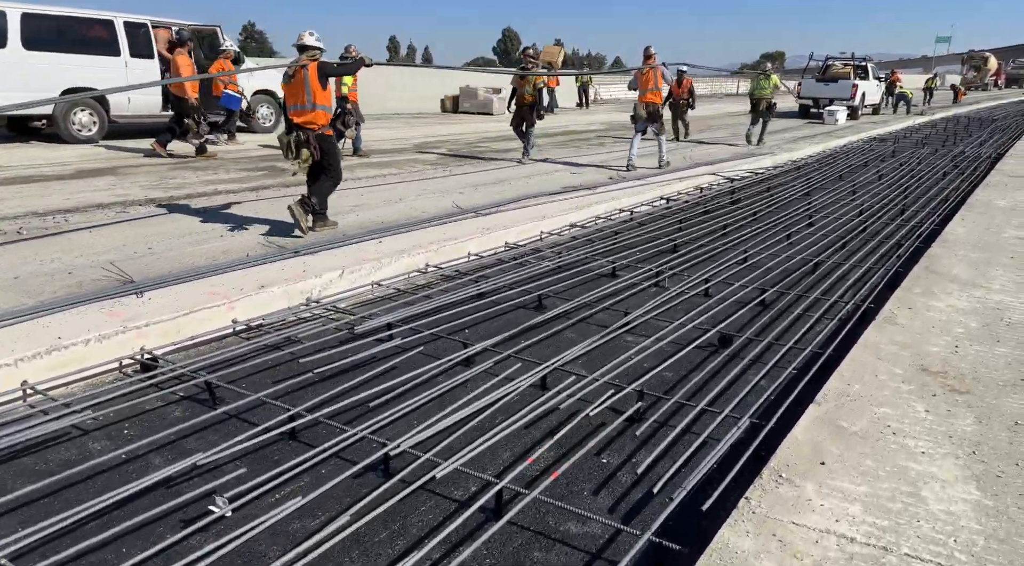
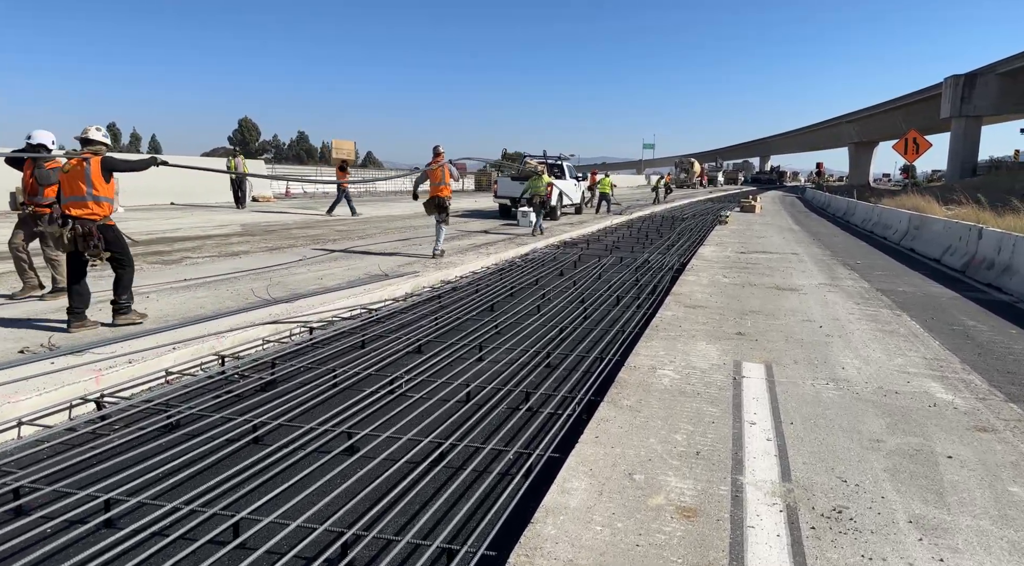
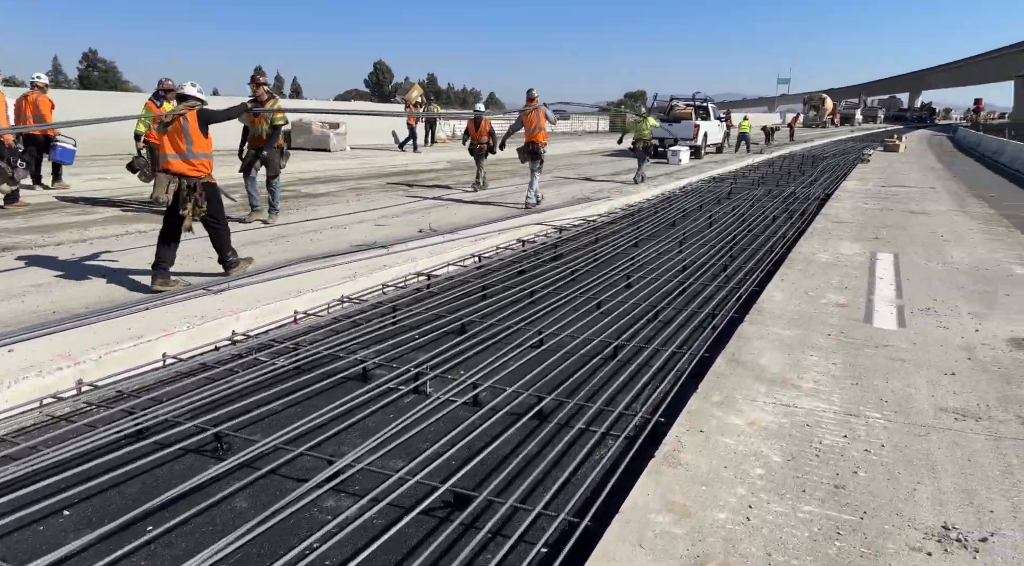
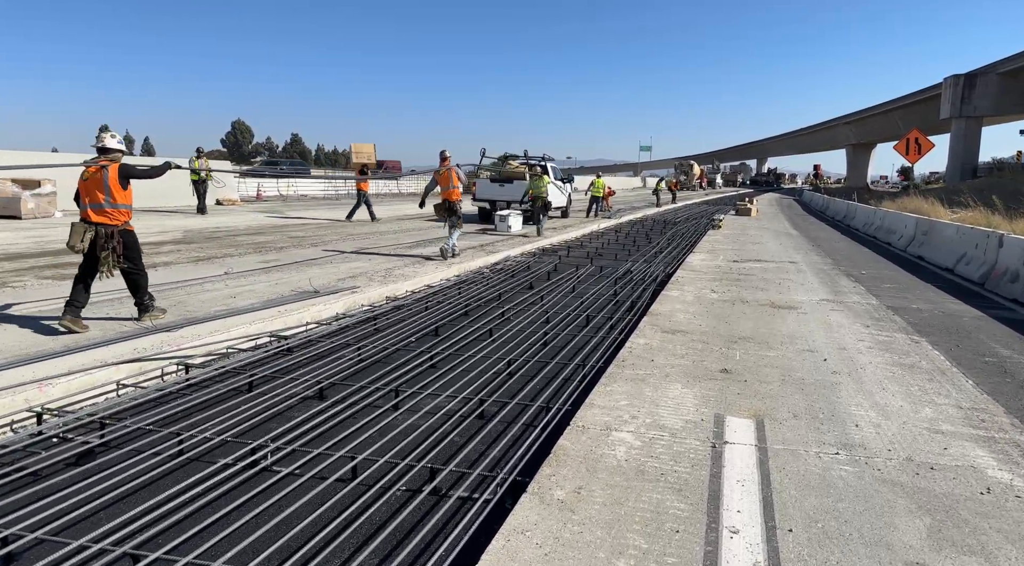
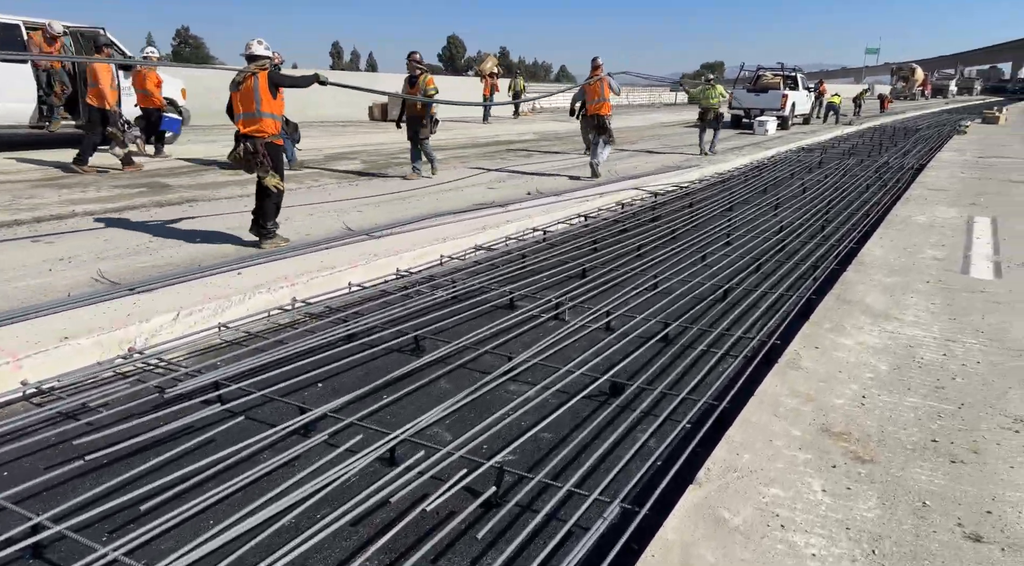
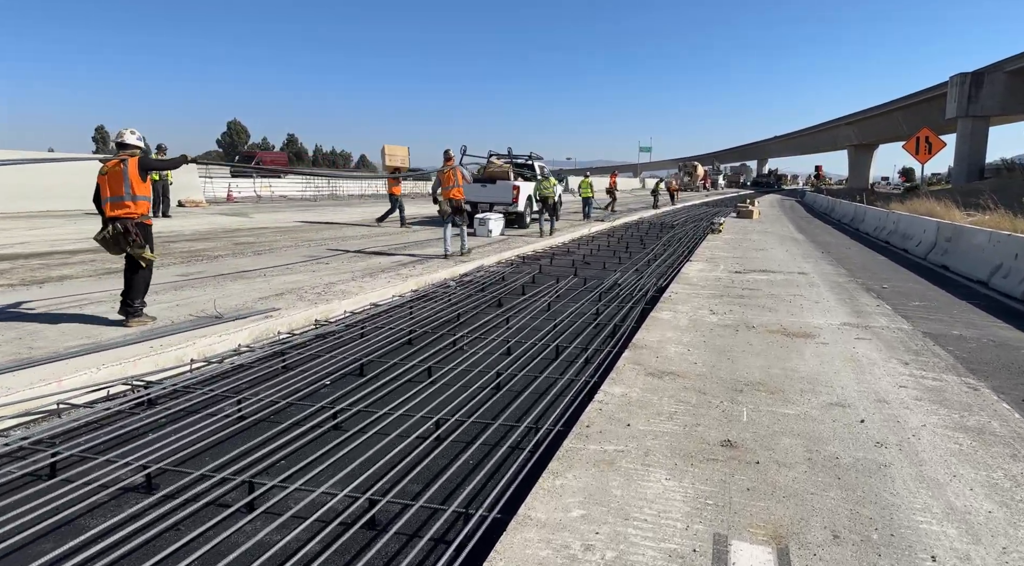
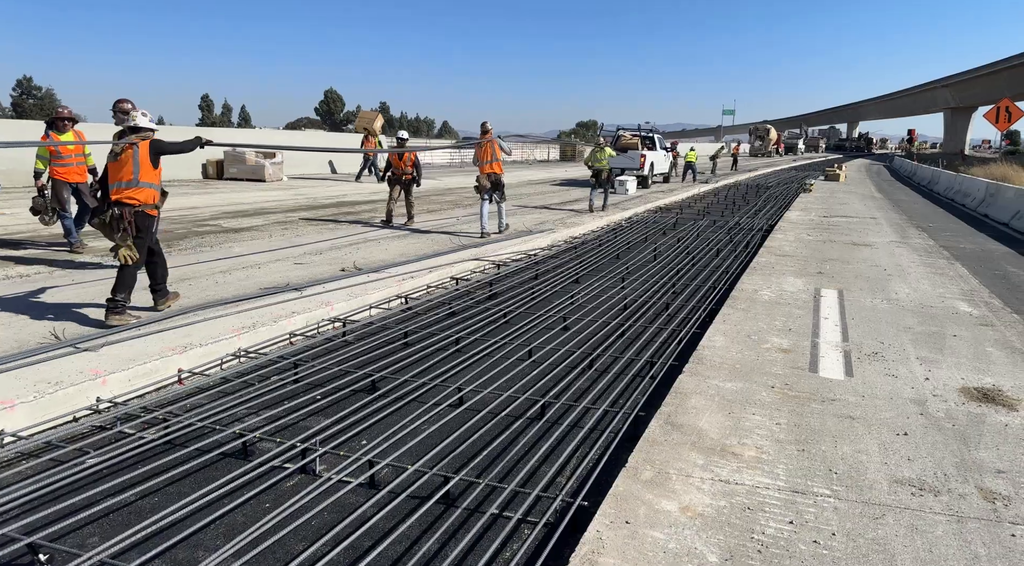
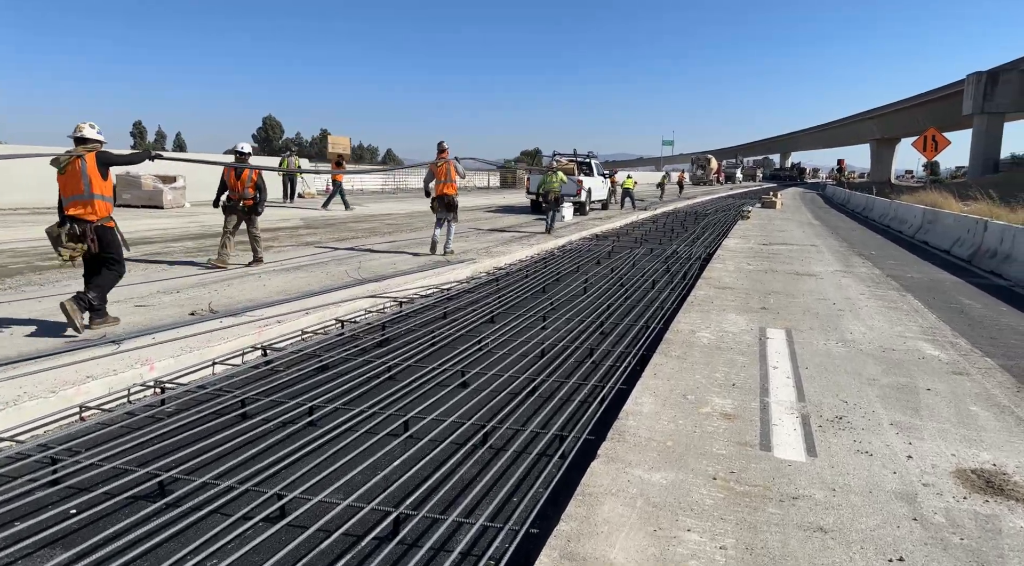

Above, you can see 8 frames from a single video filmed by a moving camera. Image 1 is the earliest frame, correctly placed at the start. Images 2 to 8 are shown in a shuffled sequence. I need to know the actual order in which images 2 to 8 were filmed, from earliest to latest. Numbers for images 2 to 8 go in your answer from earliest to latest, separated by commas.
5, 3, 7, 8, 2, 4, 6
